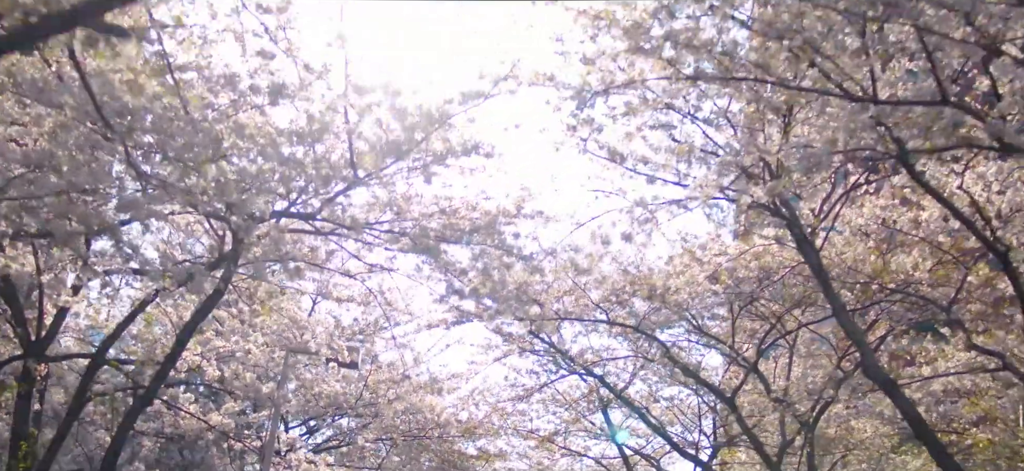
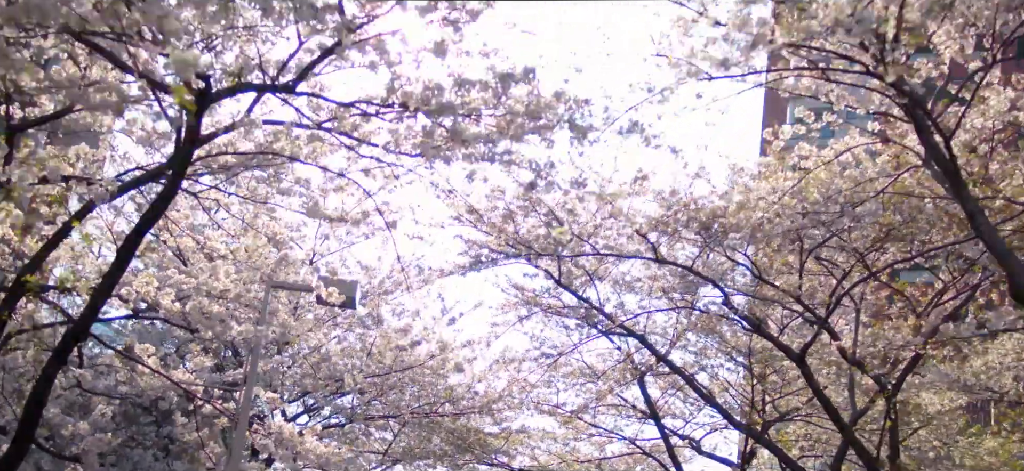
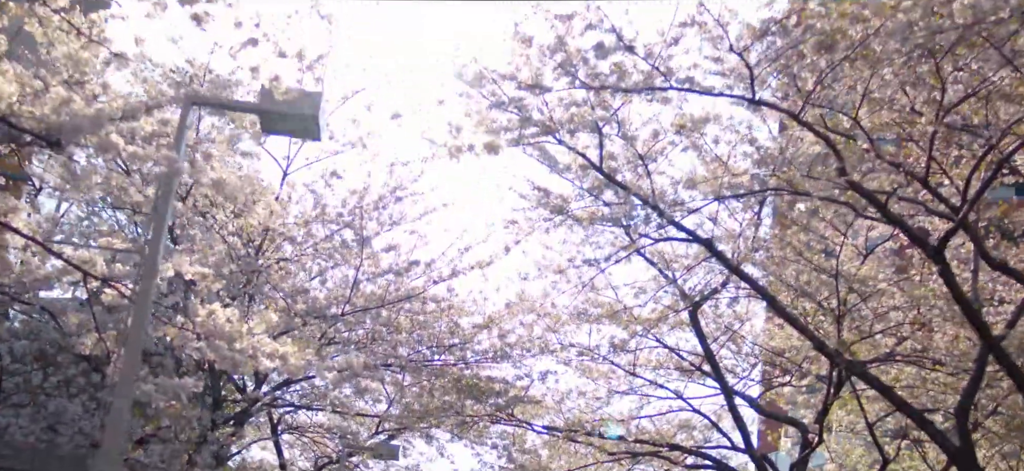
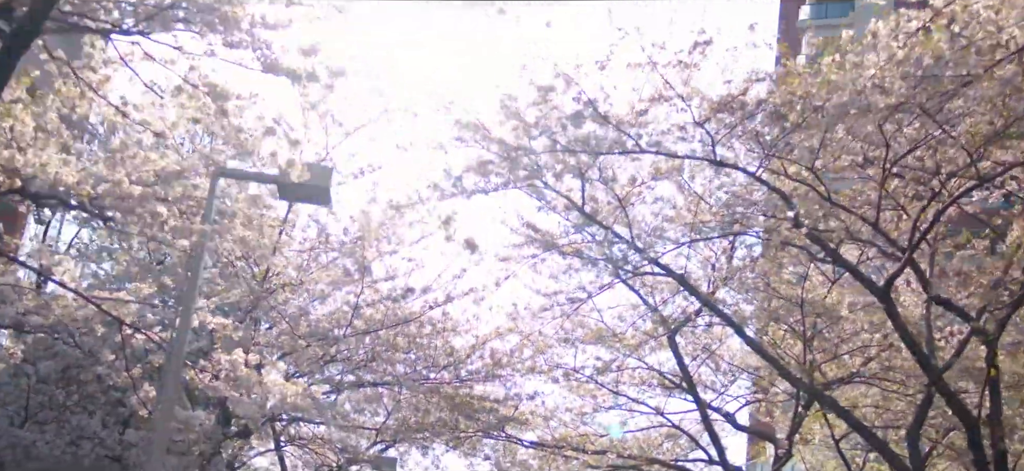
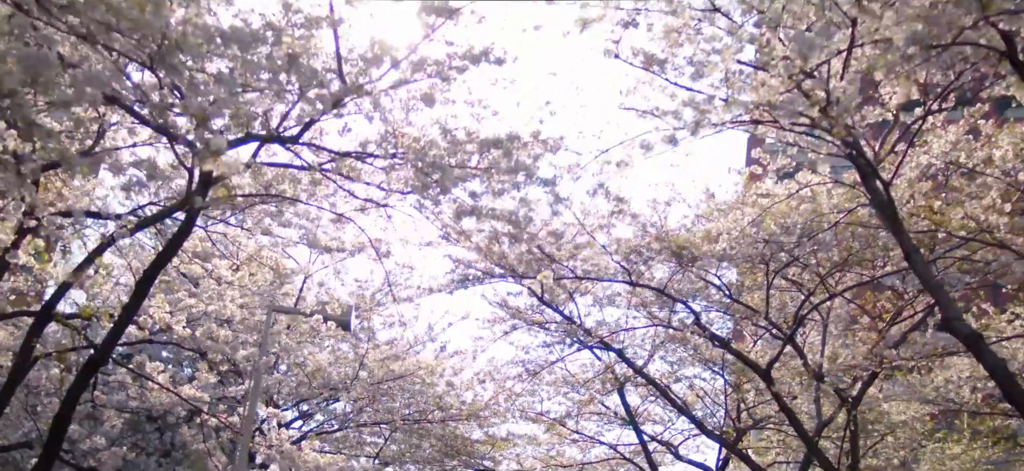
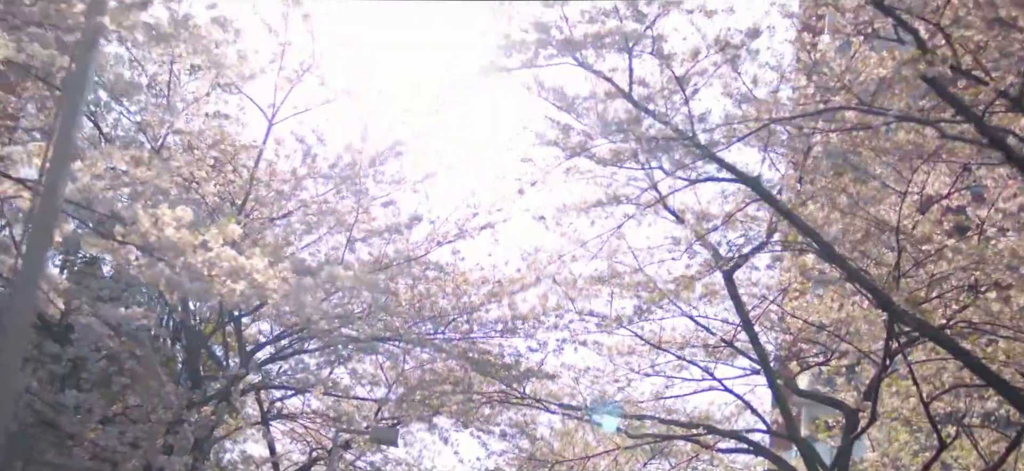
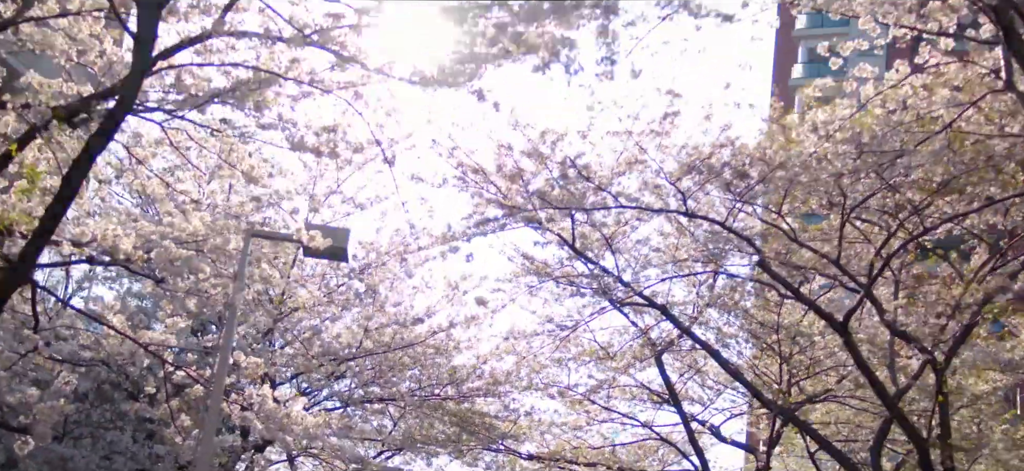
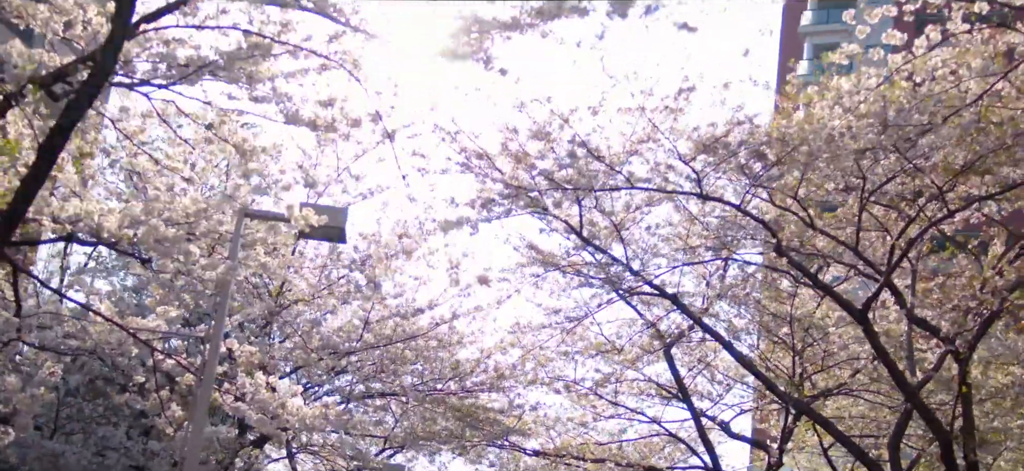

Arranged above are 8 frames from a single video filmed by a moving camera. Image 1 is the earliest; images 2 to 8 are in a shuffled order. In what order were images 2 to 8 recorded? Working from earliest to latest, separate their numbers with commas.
5, 2, 7, 8, 4, 3, 6
